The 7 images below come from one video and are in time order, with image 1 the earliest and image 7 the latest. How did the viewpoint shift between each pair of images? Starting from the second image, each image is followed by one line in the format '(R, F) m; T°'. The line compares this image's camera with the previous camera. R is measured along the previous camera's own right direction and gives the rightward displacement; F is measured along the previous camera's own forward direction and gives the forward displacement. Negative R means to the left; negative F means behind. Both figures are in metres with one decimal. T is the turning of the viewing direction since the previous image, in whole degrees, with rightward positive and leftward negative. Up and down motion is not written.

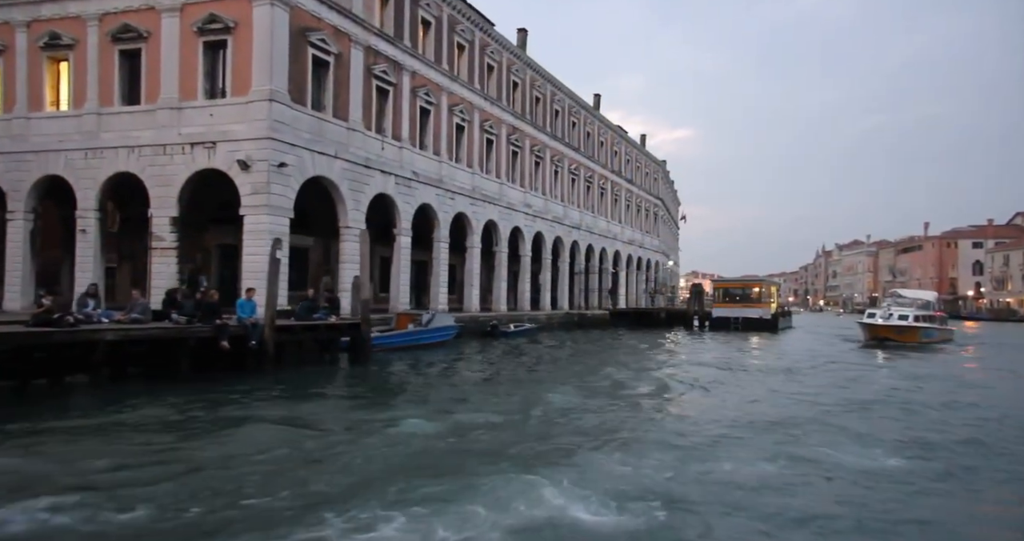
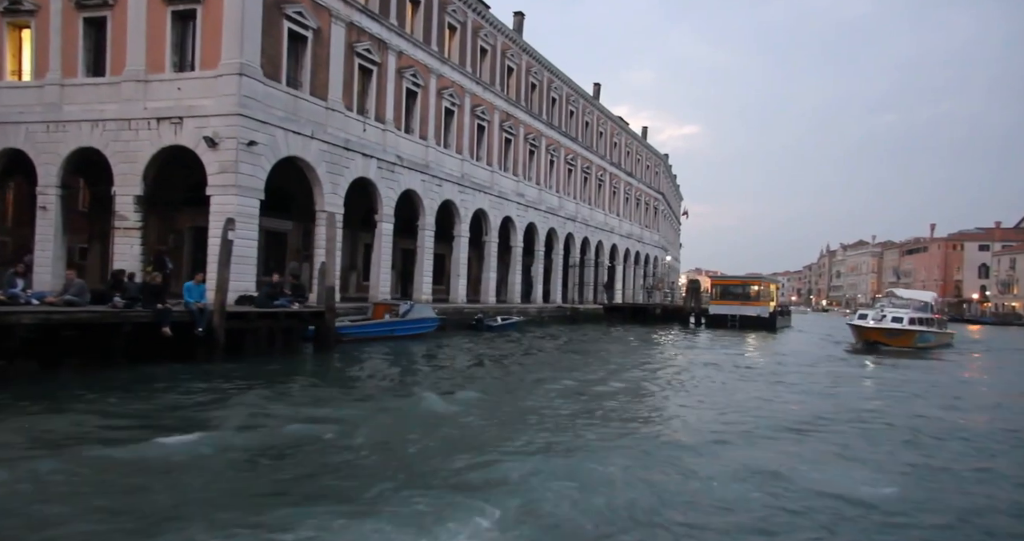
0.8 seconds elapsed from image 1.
(+0.6, +1.0) m; 0°
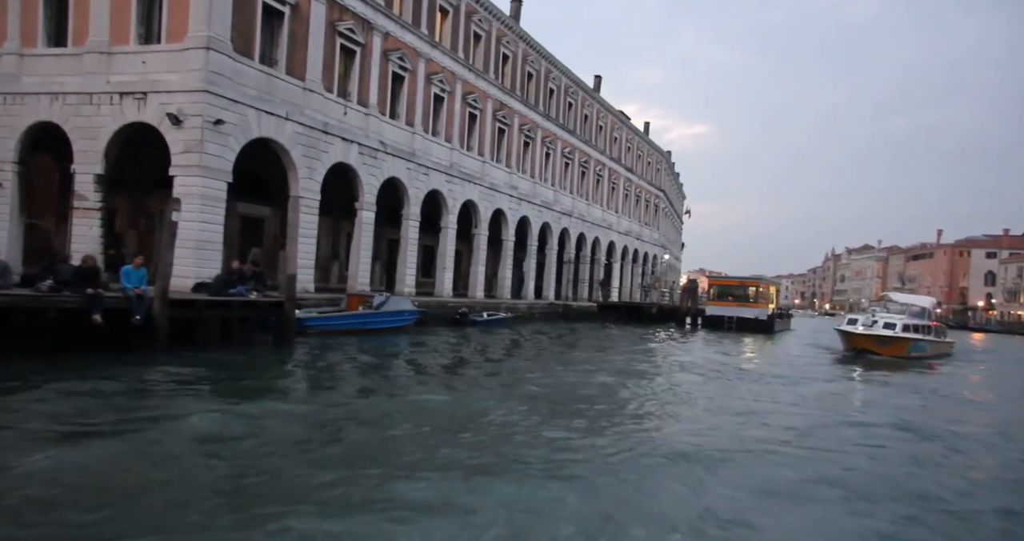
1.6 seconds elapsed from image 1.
(+0.7, +1.0) m; 0°
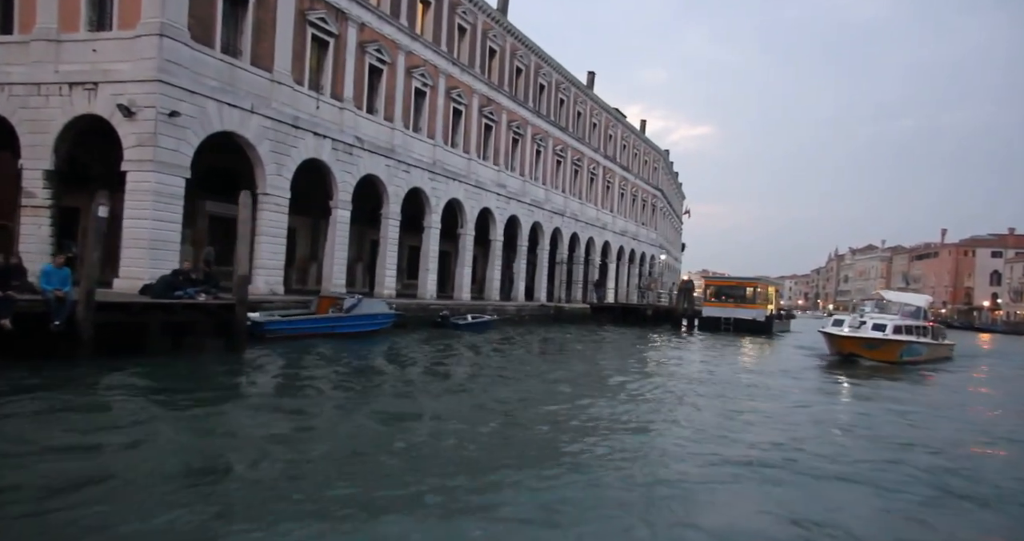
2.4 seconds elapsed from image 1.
(+0.7, +1.0) m; 0°
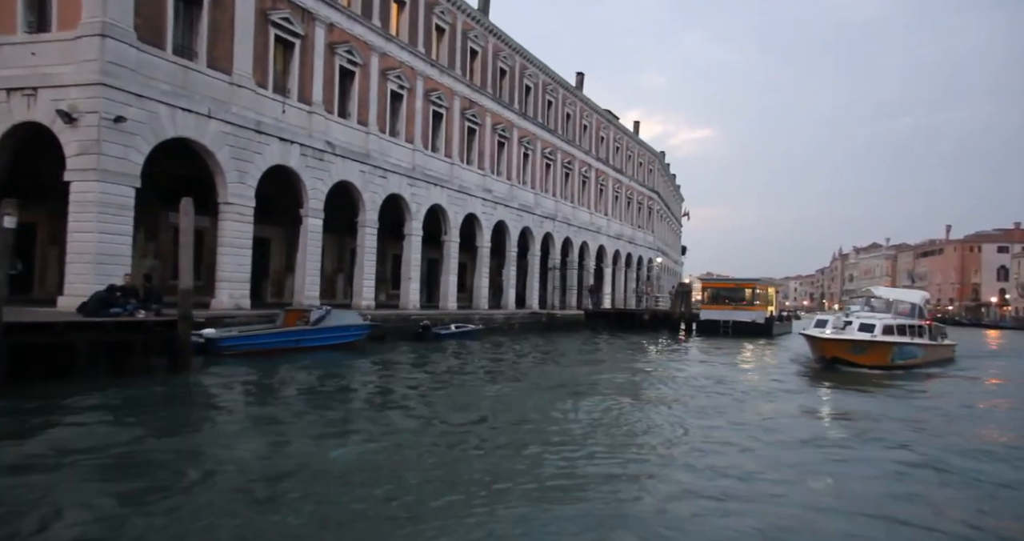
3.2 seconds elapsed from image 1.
(+0.7, +1.1) m; 0°
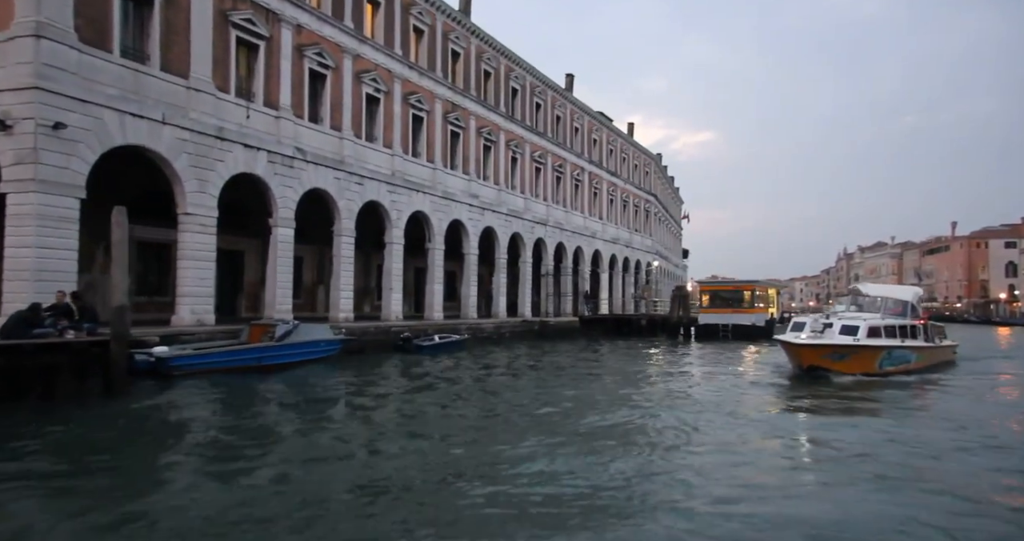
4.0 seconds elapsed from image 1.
(+0.7, +1.0) m; 0°
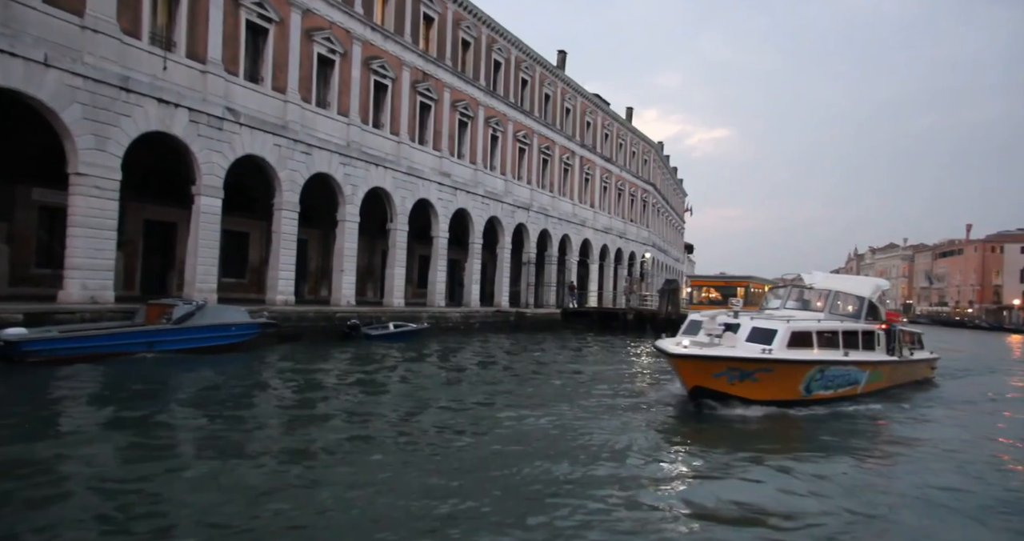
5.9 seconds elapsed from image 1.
(+1.5, +2.4) m; -1°
